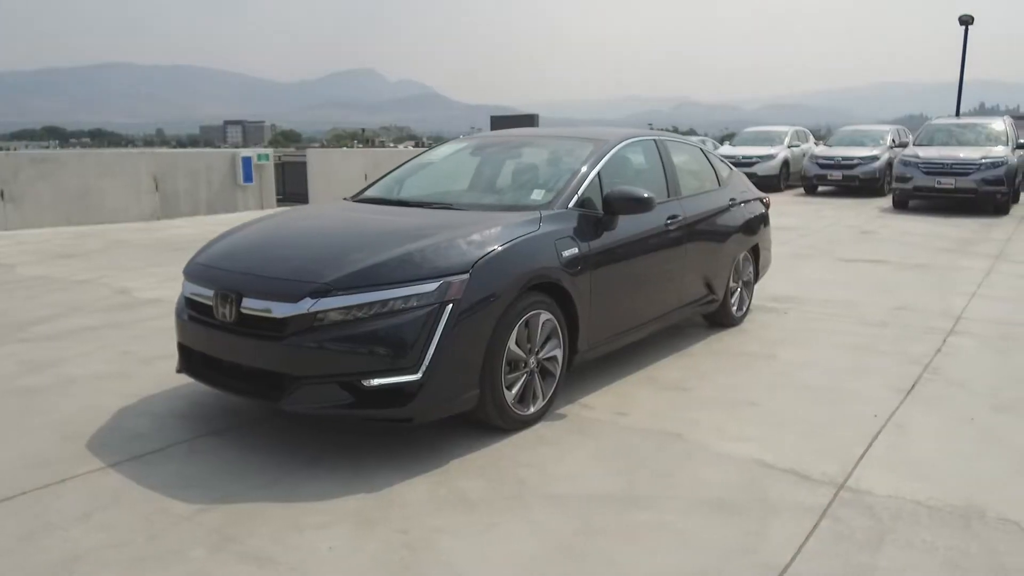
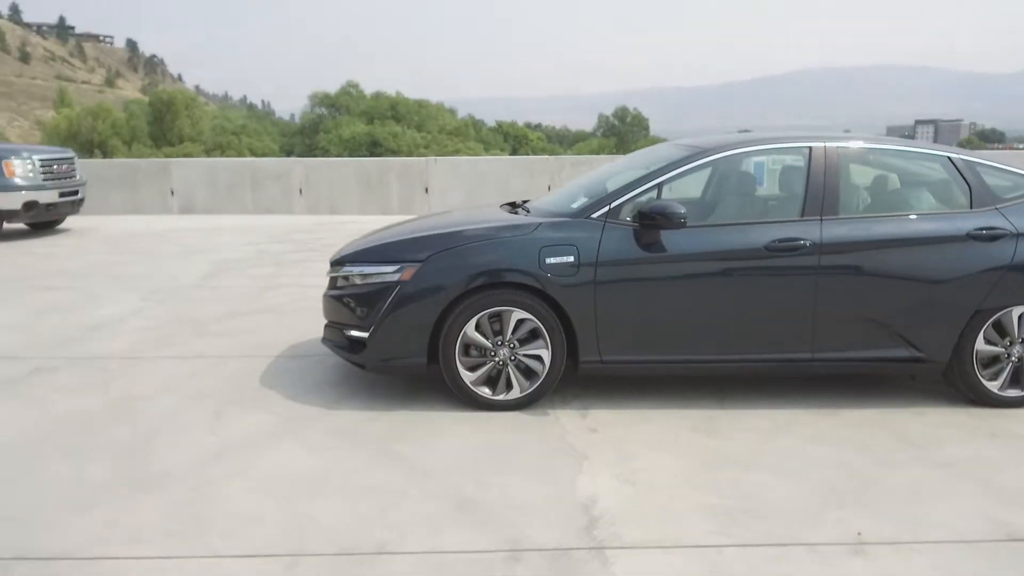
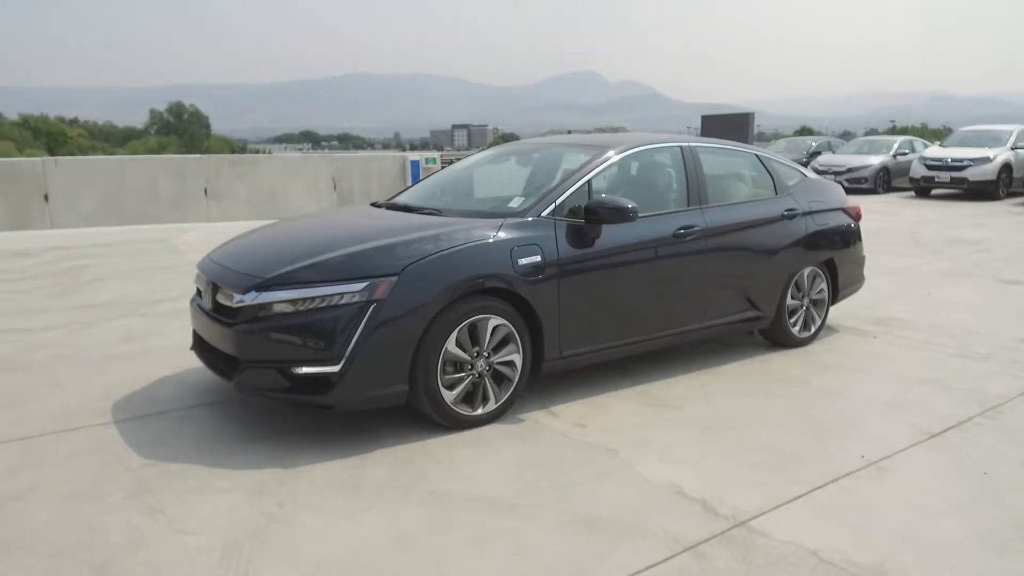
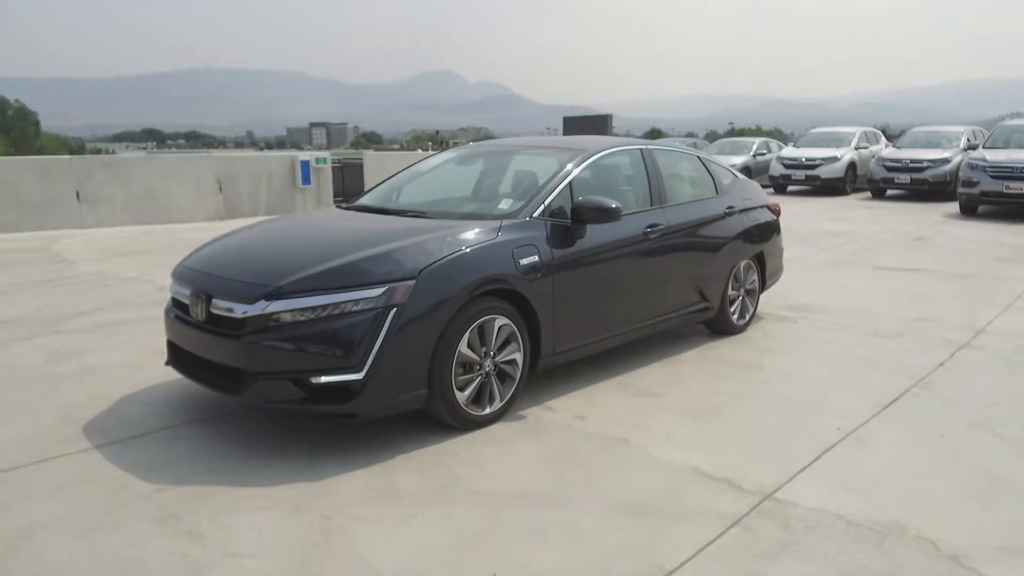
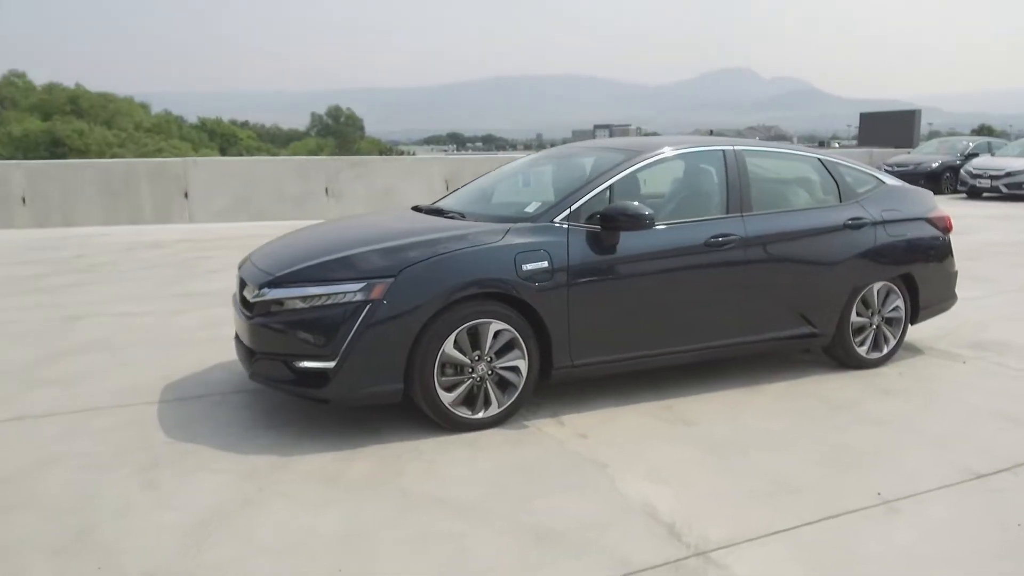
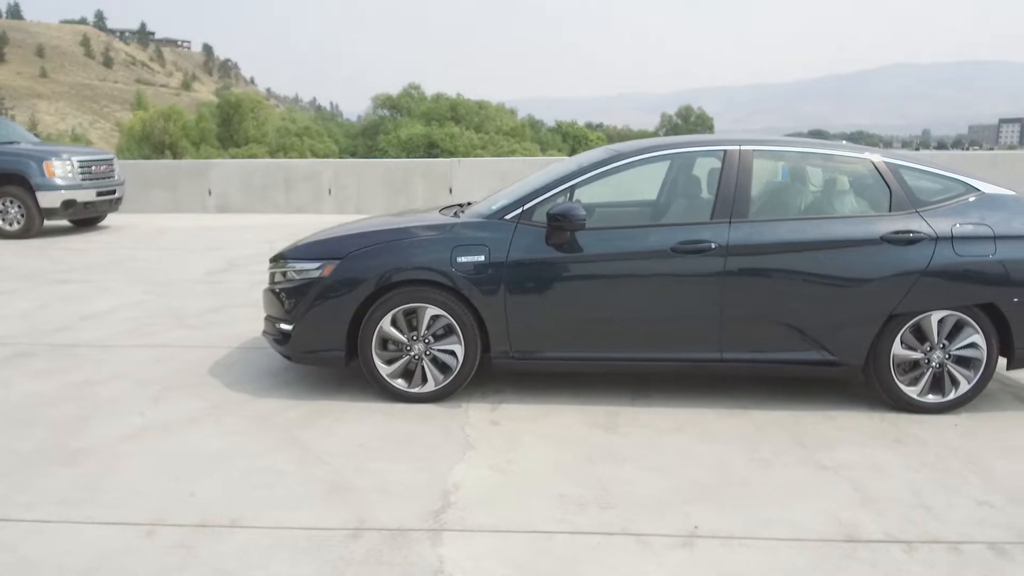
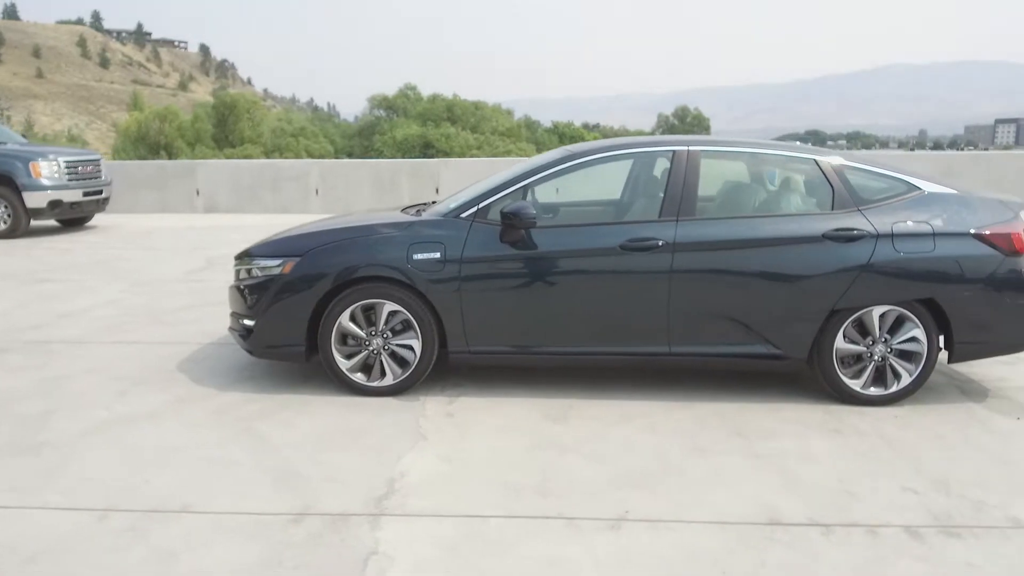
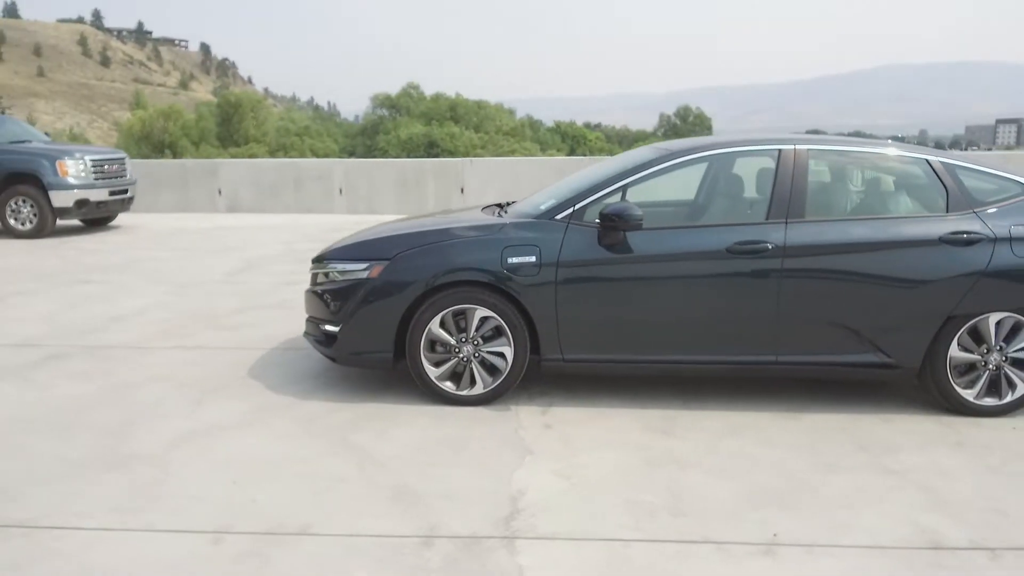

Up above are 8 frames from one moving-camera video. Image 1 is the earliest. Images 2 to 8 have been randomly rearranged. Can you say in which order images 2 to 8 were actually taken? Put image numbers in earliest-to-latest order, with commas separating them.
4, 3, 5, 2, 8, 6, 7
